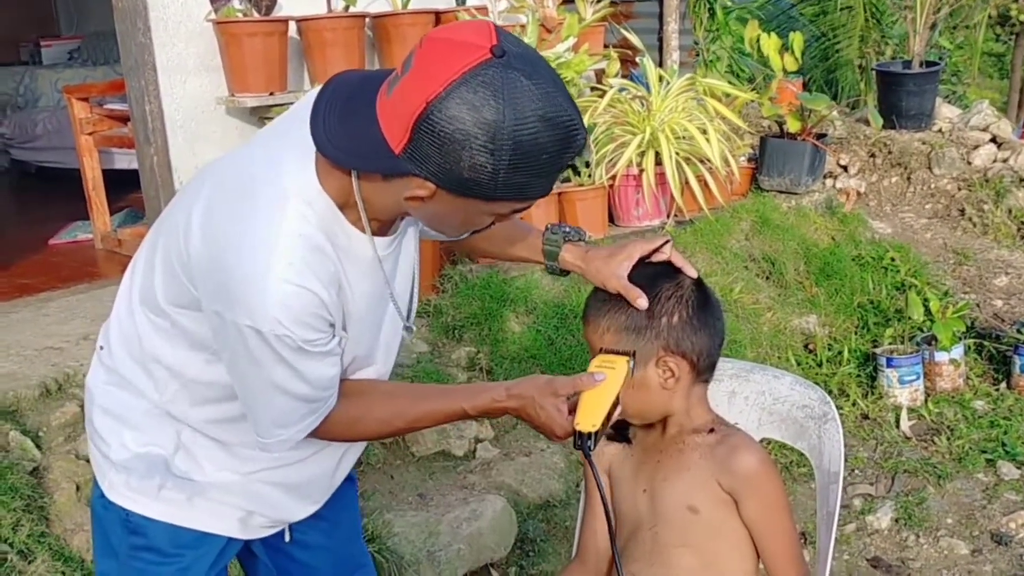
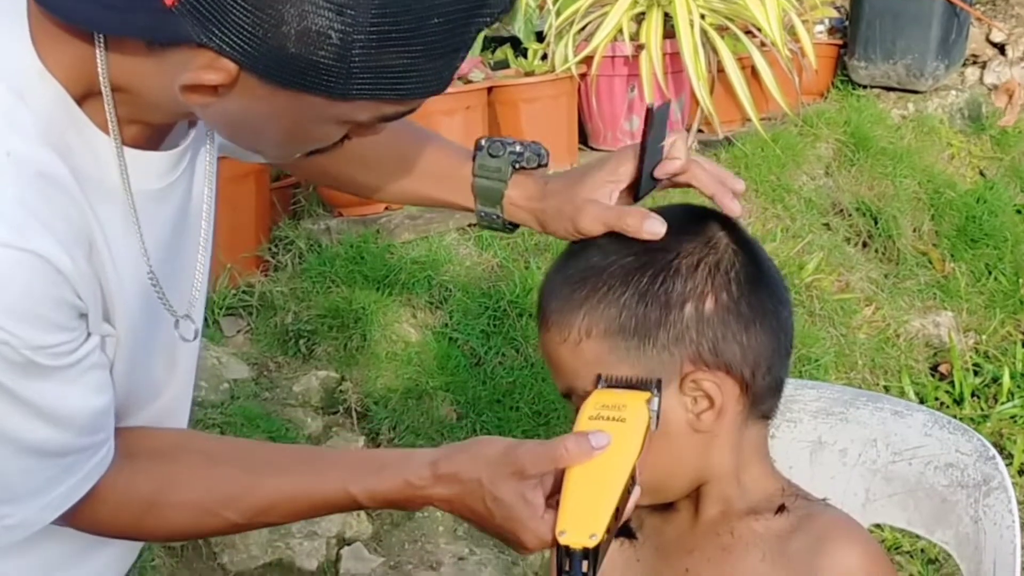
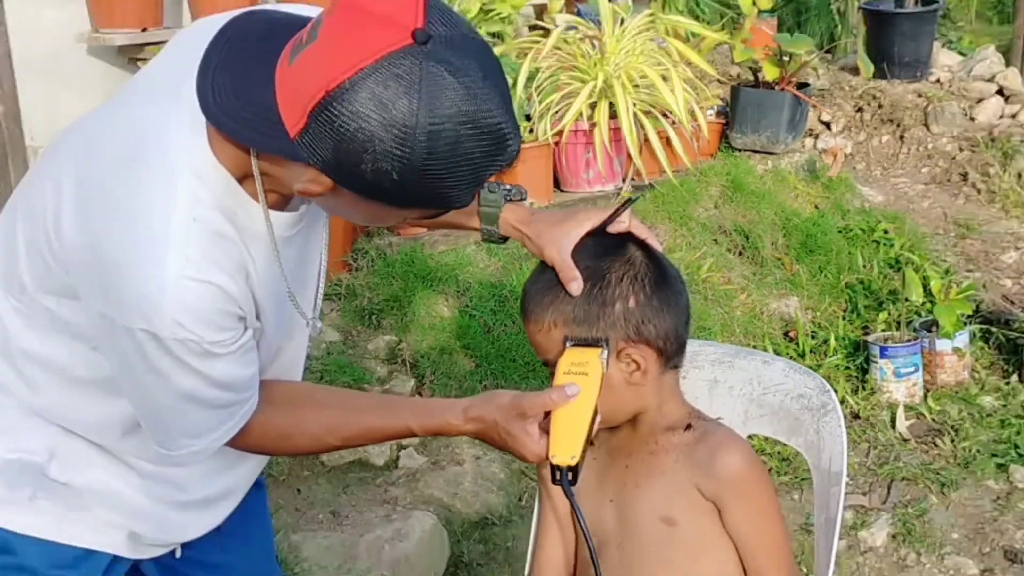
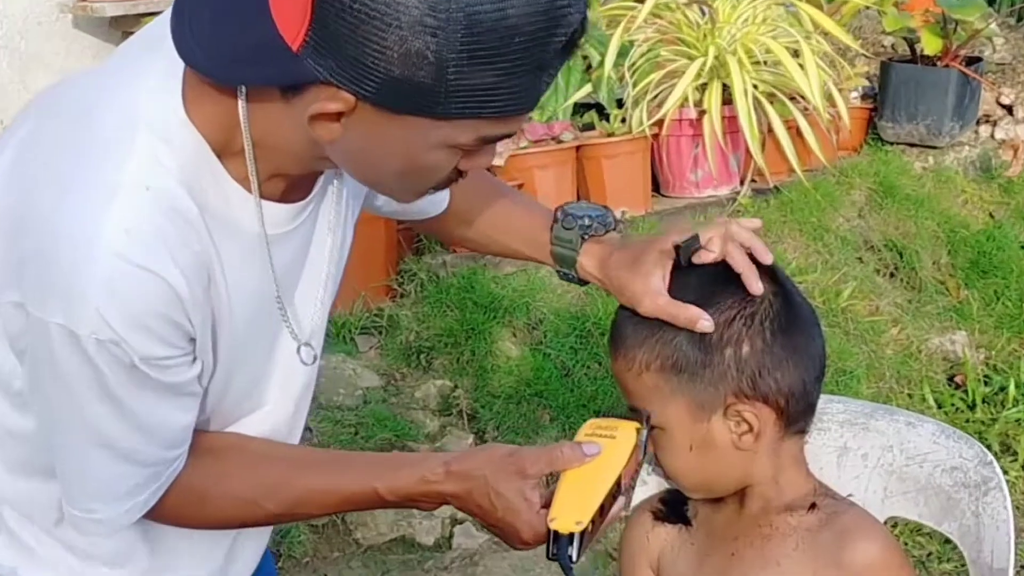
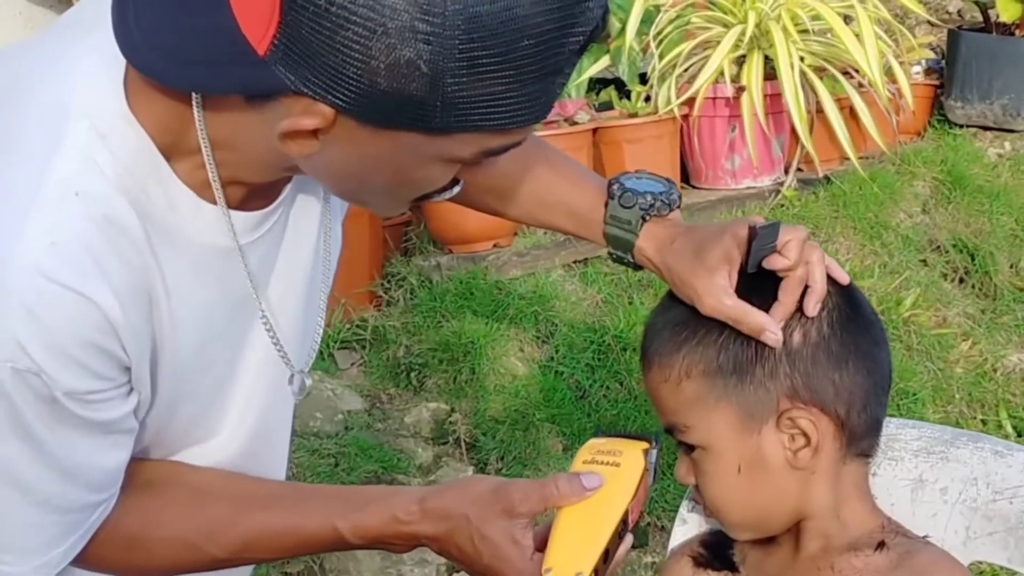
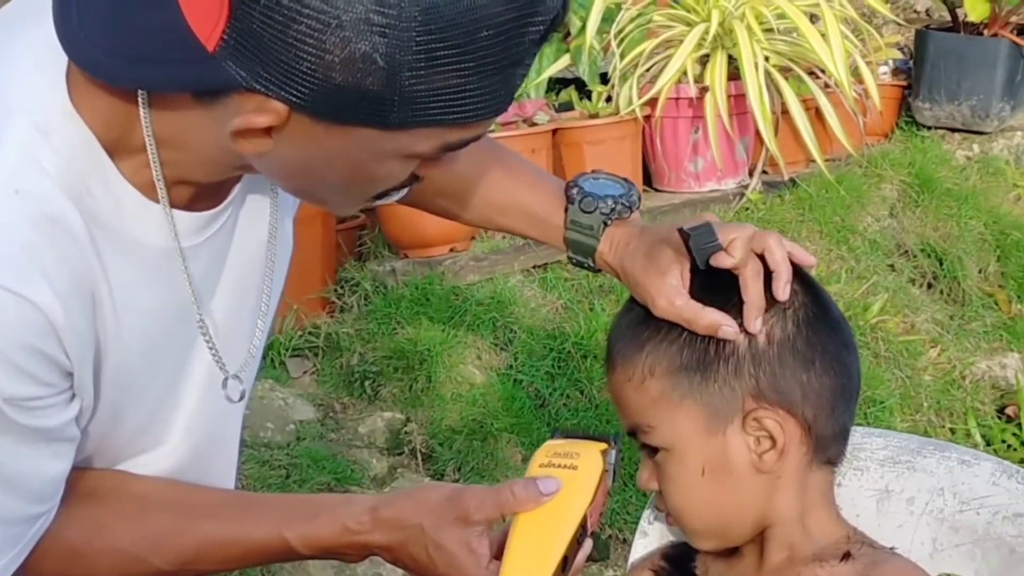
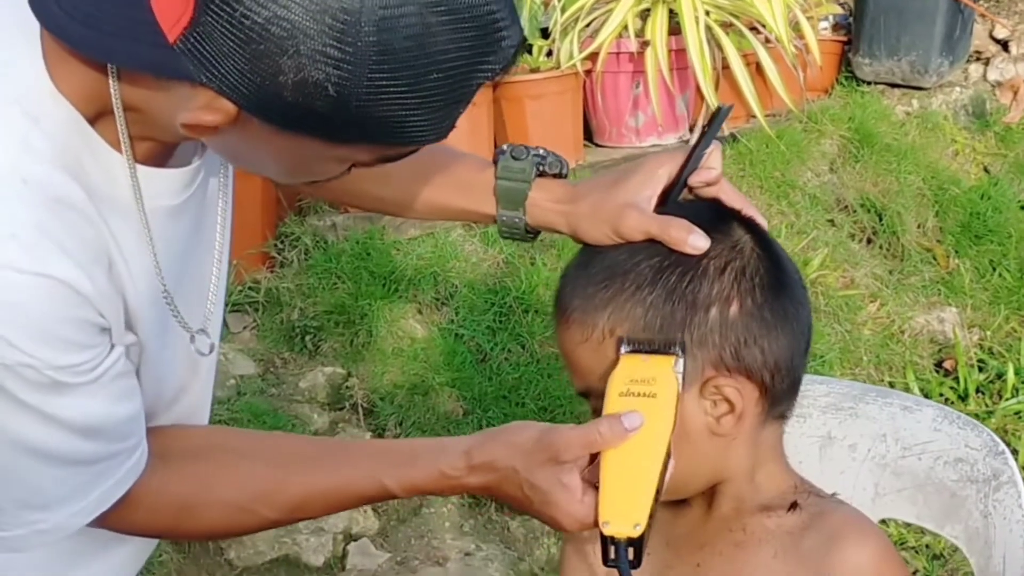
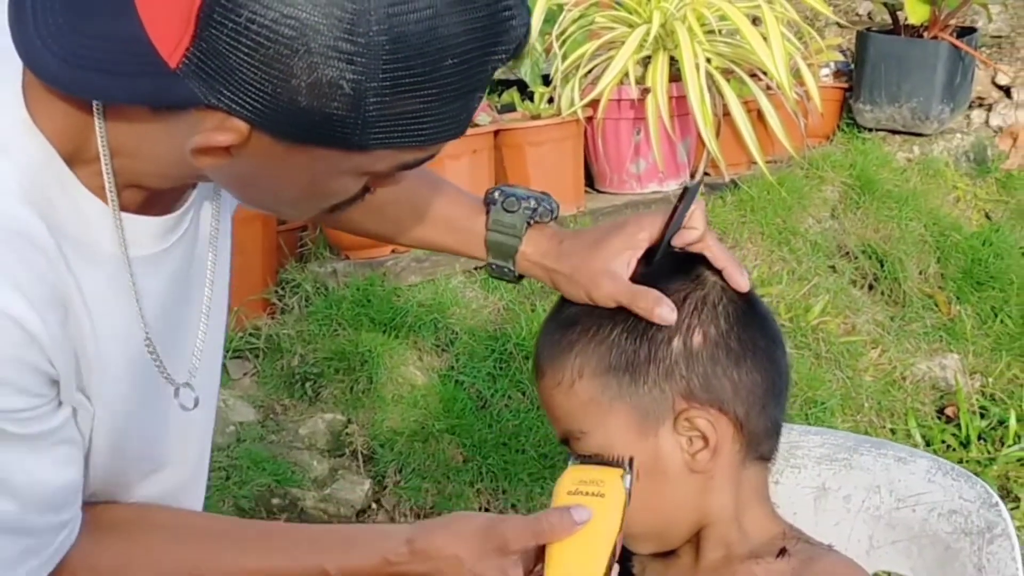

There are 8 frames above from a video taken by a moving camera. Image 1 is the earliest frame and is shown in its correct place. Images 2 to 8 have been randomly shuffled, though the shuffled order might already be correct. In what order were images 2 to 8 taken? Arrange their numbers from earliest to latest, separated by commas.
4, 5, 6, 8, 2, 7, 3
